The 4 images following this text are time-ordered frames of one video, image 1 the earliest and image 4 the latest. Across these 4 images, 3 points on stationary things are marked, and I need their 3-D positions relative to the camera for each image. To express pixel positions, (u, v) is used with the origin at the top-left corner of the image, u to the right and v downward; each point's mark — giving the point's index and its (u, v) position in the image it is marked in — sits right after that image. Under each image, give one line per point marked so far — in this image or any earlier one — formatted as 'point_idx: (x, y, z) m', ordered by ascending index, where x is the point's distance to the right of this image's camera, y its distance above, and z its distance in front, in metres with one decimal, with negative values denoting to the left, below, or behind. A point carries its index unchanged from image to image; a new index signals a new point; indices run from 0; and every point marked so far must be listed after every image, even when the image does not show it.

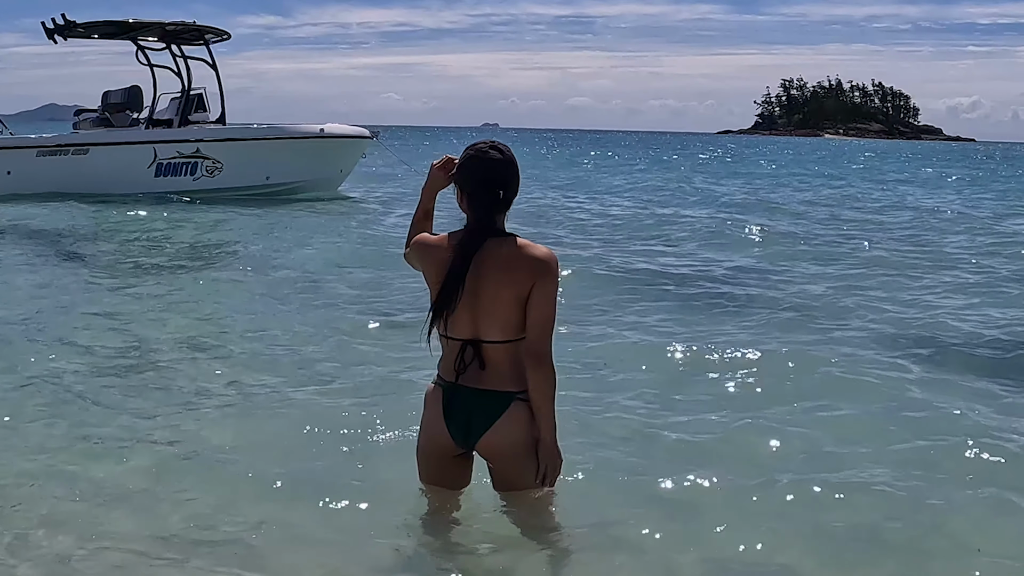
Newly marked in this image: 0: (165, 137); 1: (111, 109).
0: (-5.3, +2.3, +13.4) m
1: (-6.2, +2.7, +13.8) m
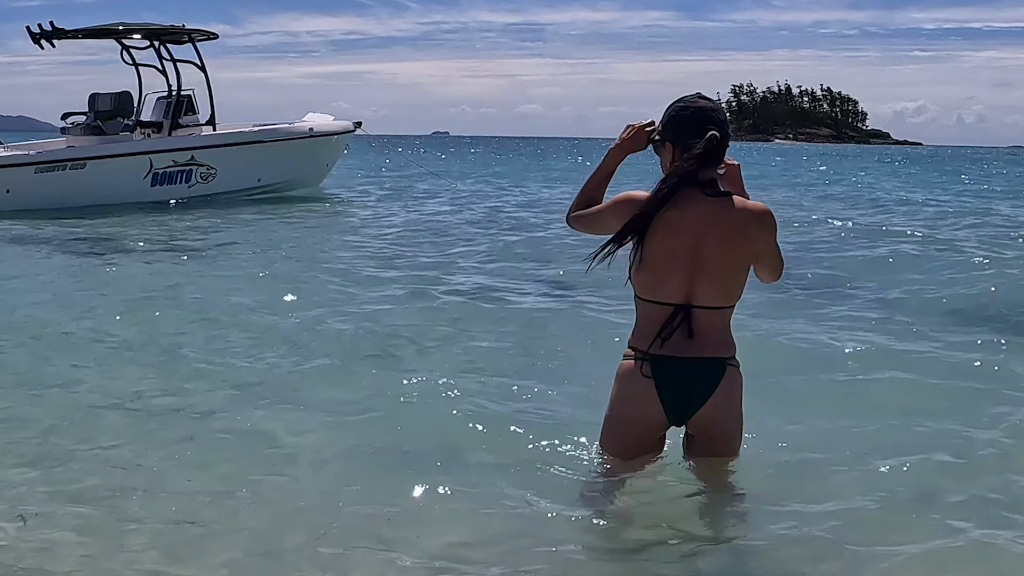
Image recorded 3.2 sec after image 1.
0: (-5.5, +2.2, +13.3) m
1: (-6.4, +2.6, +13.6) m
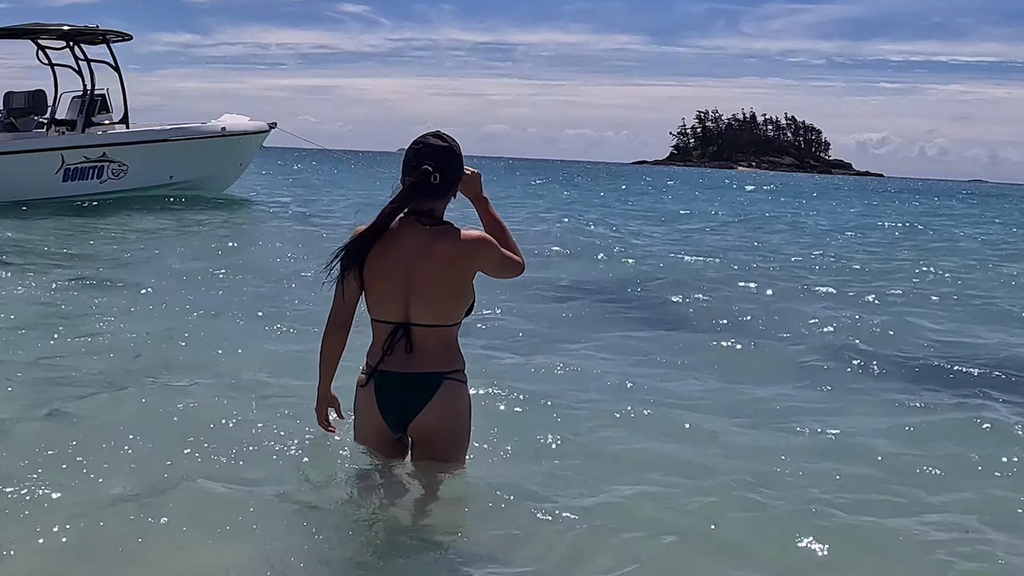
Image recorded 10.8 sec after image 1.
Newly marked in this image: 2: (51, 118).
0: (-5.8, +2.0, +11.8) m
1: (-6.7, +2.4, +12.0) m
2: (-6.1, +2.3, +12.0) m
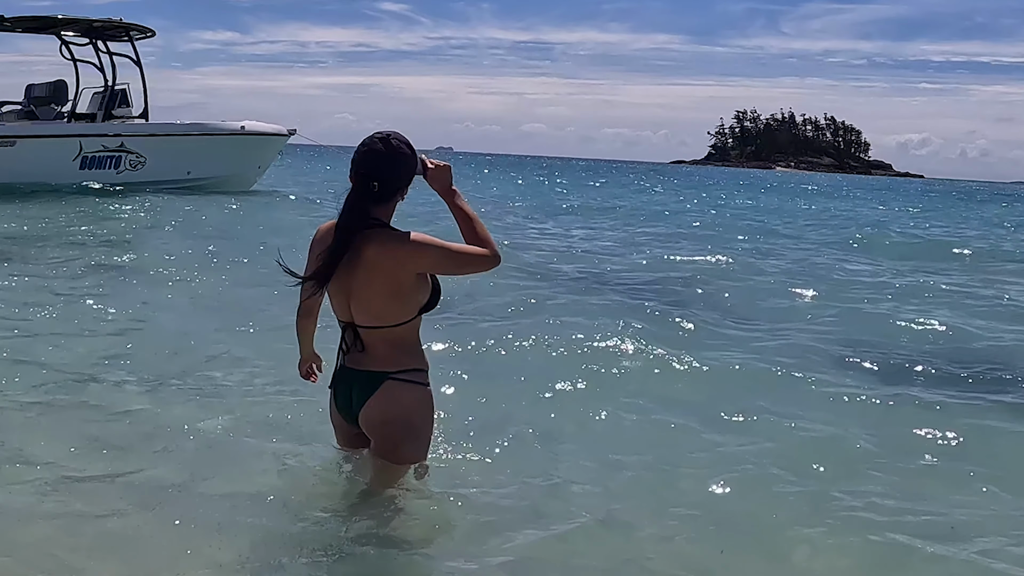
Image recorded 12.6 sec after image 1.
0: (-5.6, +2.0, +12.1) m
1: (-6.5, +2.5, +12.4) m
2: (-5.9, +2.4, +12.3) m
